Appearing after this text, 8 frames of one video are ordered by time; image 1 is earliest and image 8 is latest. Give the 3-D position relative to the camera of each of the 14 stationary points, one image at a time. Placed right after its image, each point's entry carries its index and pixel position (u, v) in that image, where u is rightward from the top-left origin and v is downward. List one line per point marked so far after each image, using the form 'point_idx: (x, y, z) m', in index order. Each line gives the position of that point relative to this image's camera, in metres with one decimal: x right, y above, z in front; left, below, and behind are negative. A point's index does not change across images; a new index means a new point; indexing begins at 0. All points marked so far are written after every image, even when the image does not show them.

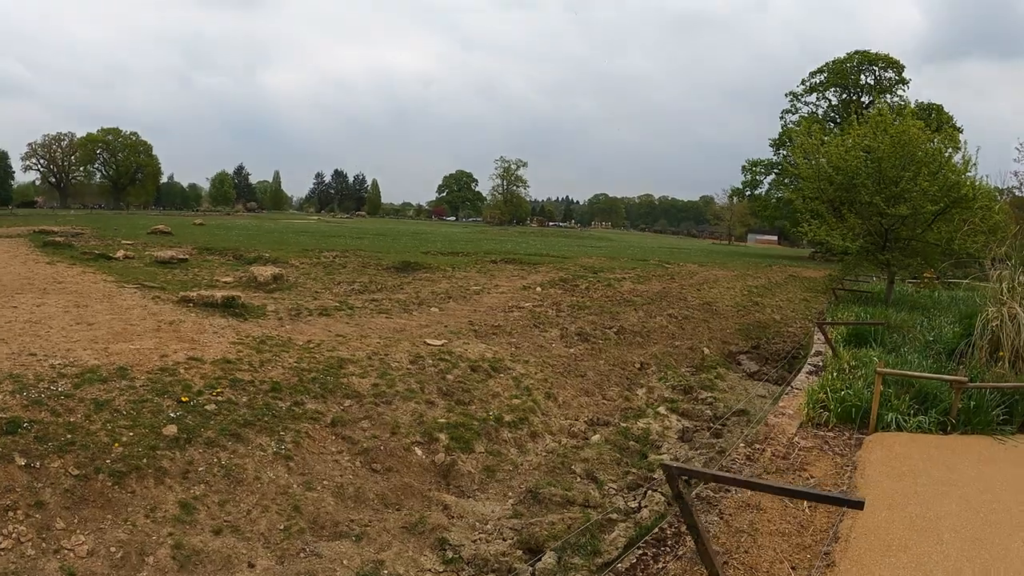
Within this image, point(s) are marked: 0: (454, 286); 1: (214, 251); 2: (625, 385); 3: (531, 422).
0: (-1.5, +0.1, +14.9) m
1: (-8.6, +1.1, +17.6) m
2: (+1.9, -1.6, +10.1) m
3: (+0.3, -1.8, +8.1) m
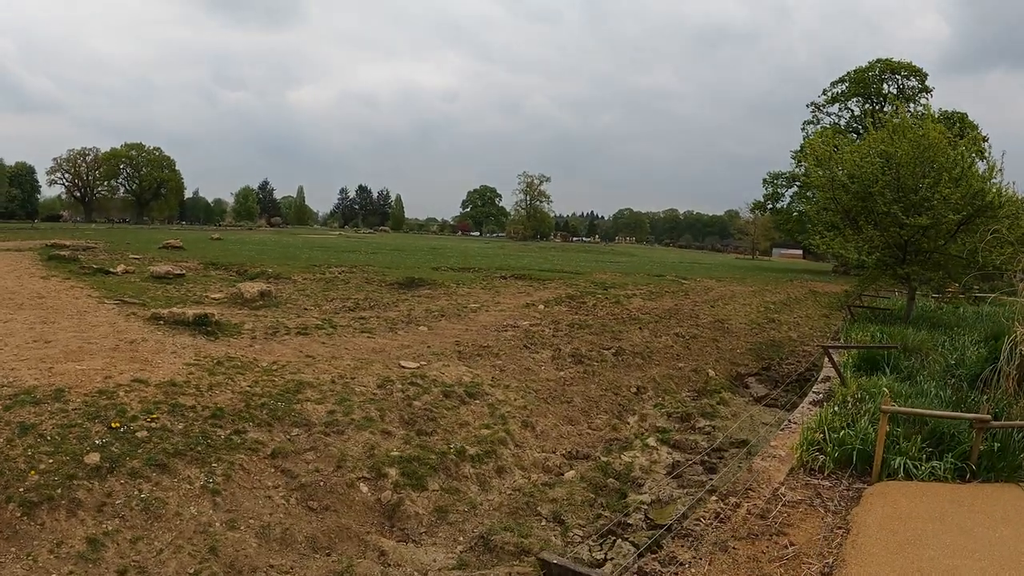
0: (-1.5, -0.3, +14.3) m
1: (-8.4, +0.6, +17.4) m
2: (+1.6, -1.9, +9.3) m
3: (-0.2, -2.0, +7.4) m
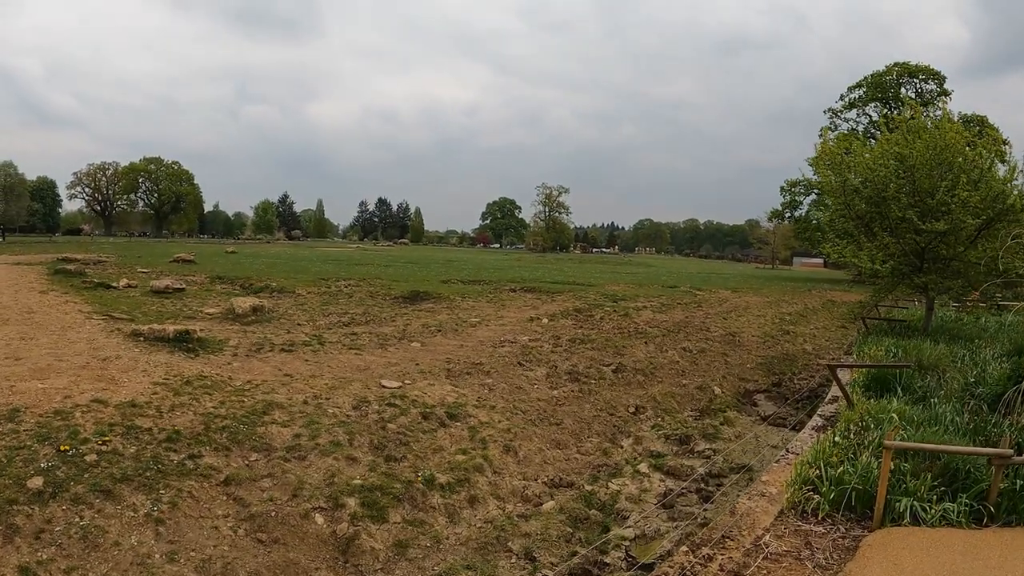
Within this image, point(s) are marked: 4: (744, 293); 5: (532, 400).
0: (-1.4, -0.6, +13.9) m
1: (-8.2, +0.2, +17.4) m
2: (+1.4, -2.1, +8.7) m
3: (-0.4, -2.2, +6.9) m
4: (+7.3, -0.2, +19.6) m
5: (+0.3, -1.7, +9.2) m
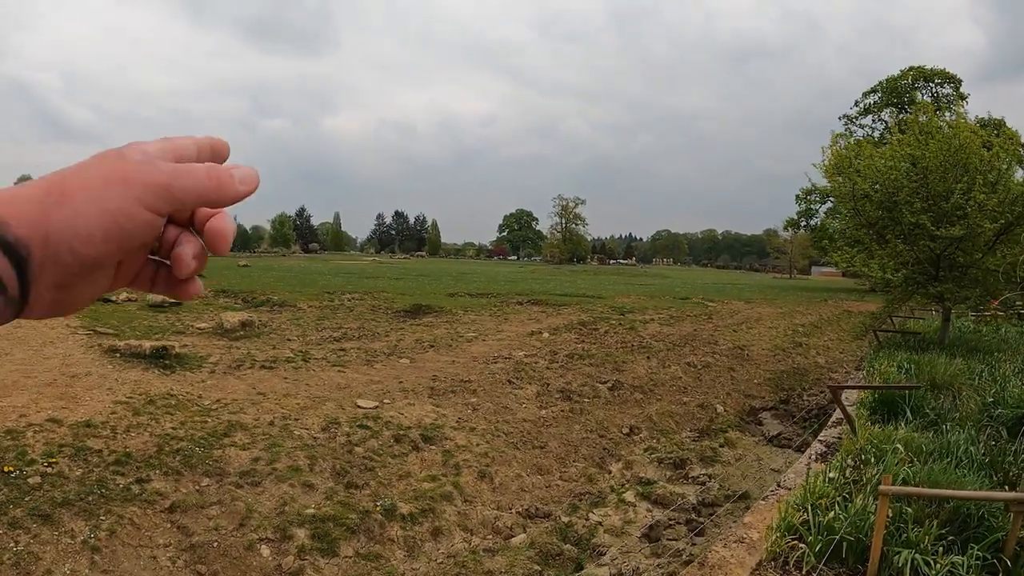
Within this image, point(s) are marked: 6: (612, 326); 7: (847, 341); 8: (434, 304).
0: (-1.4, -0.9, +13.5) m
1: (-8.0, -0.1, +17.3) m
2: (+1.1, -2.3, +8.1) m
3: (-0.8, -2.4, +6.4) m
4: (+7.5, -0.6, +18.8) m
5: (+0.1, -1.9, +8.7) m
6: (+2.5, -0.9, +15.2) m
7: (+7.8, -1.3, +14.0) m
8: (-2.2, -0.4, +17.1) m
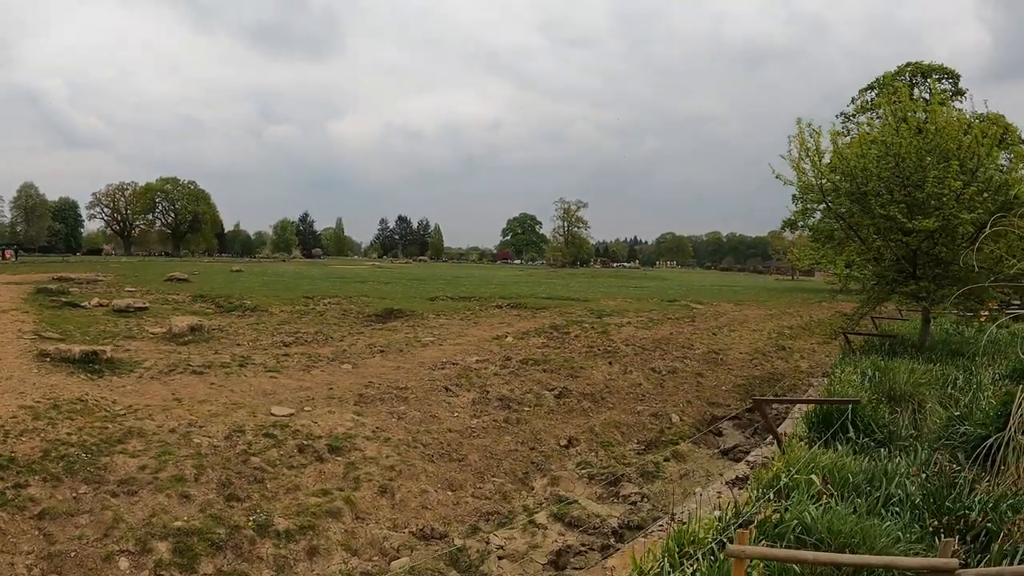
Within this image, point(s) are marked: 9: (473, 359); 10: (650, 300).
0: (-2.3, -1.0, +13.1) m
1: (-8.7, -0.3, +17.2) m
2: (+0.1, -2.4, +7.7) m
3: (-1.9, -2.4, +6.1) m
4: (+6.9, -0.7, +18.1) m
5: (-1.0, -1.9, +8.3) m
6: (+1.8, -1.0, +14.8) m
7: (+7.0, -1.3, +13.3) m
8: (-2.9, -0.5, +16.8) m
9: (-0.7, -1.3, +11.5) m
10: (+4.4, -0.4, +19.2) m
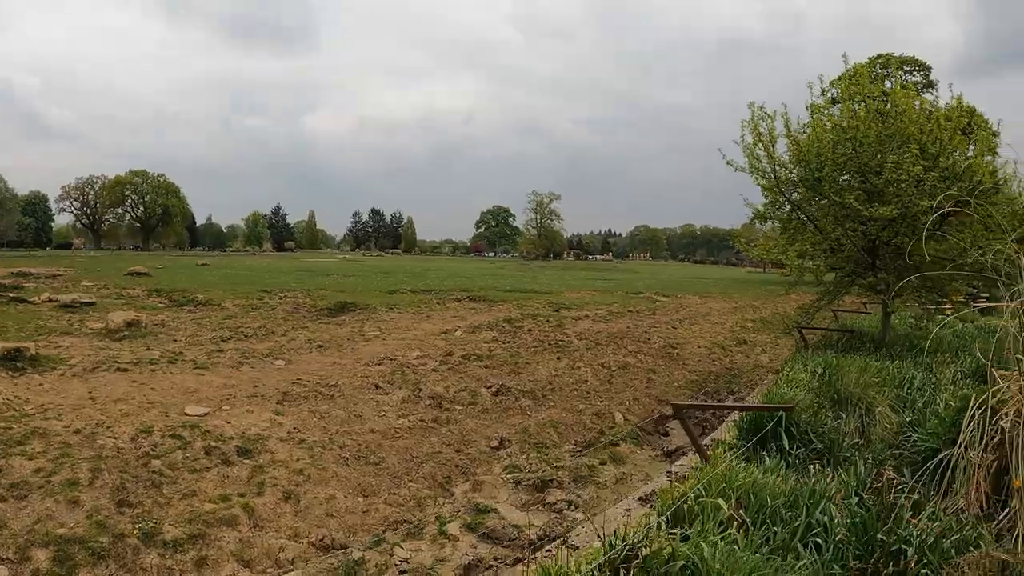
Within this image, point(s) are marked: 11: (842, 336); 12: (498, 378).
0: (-3.3, -0.9, +12.9) m
1: (-9.8, -0.1, +16.8) m
2: (-0.9, -2.3, +7.5) m
3: (-2.8, -2.4, +5.8) m
4: (+5.8, -0.4, +18.0) m
5: (-1.9, -1.9, +8.1) m
6: (+0.7, -0.8, +14.6) m
7: (+6.0, -1.2, +13.2) m
8: (-4.0, -0.4, +16.5) m
9: (-1.7, -1.2, +11.3) m
10: (+3.2, -0.2, +19.1) m
11: (+6.5, -1.0, +12.3) m
12: (-0.2, -1.5, +10.5) m
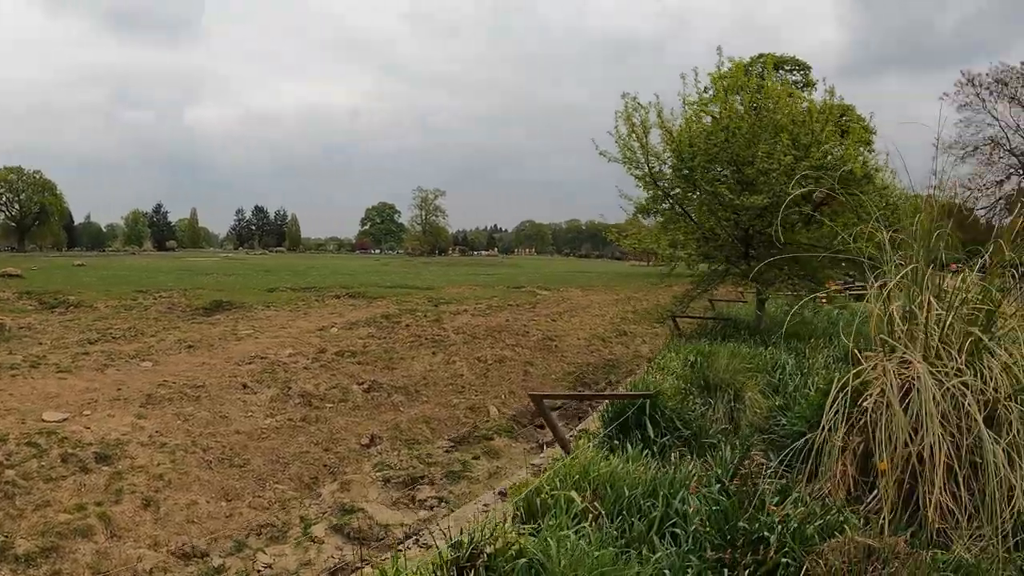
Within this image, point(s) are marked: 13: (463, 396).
0: (-5.7, -0.9, +12.4) m
1: (-12.7, -0.3, +15.3) m
2: (-2.4, -2.3, +7.5) m
3: (-4.1, -2.4, +5.5) m
4: (+2.5, -0.2, +18.9) m
5: (-3.5, -1.9, +7.9) m
6: (-2.0, -0.8, +14.7) m
7: (+3.4, -1.0, +14.2) m
8: (-6.9, -0.4, +15.9) m
9: (-3.9, -1.2, +11.1) m
10: (-0.2, 0.0, +19.5) m
11: (+4.1, -0.8, +13.4) m
12: (-2.2, -1.5, +10.6) m
13: (-0.8, -1.8, +10.5) m
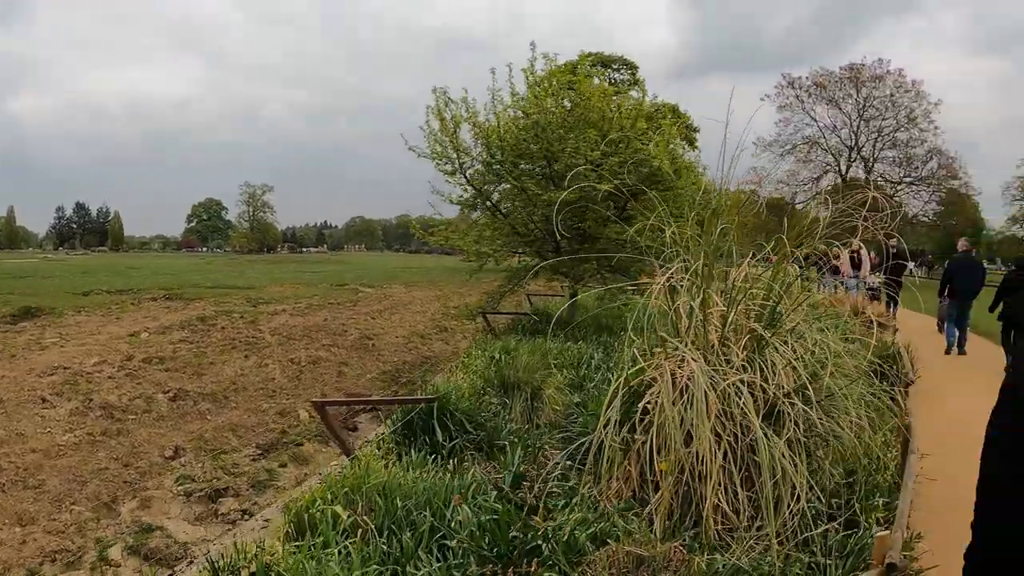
0: (-9.0, -1.2, +11.7) m
1: (-16.4, -0.7, +13.4) m
2: (-4.8, -2.6, +7.5) m
3: (-6.1, -2.8, +5.3) m
4: (-2.0, -0.1, +19.5) m
5: (-6.0, -2.2, +7.7) m
6: (-5.7, -0.9, +14.6) m
7: (-0.3, -0.9, +15.0) m
8: (-10.8, -0.7, +15.0) m
9: (-6.9, -1.5, +10.7) m
10: (-4.8, 0.0, +19.6) m
11: (+0.5, -0.7, +14.4) m
12: (-5.2, -1.7, +10.6) m
13: (-3.8, -2.0, +10.7) m
